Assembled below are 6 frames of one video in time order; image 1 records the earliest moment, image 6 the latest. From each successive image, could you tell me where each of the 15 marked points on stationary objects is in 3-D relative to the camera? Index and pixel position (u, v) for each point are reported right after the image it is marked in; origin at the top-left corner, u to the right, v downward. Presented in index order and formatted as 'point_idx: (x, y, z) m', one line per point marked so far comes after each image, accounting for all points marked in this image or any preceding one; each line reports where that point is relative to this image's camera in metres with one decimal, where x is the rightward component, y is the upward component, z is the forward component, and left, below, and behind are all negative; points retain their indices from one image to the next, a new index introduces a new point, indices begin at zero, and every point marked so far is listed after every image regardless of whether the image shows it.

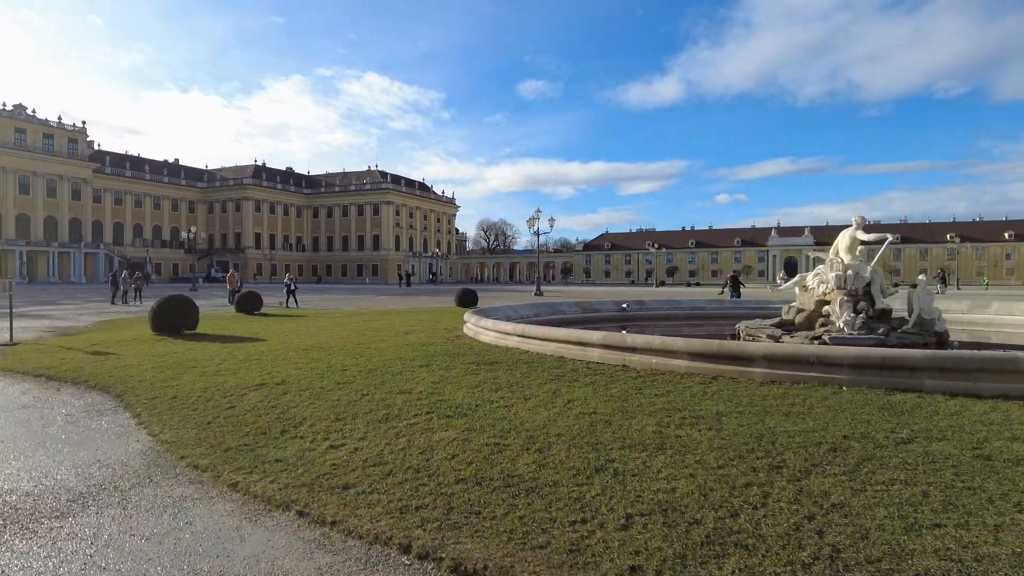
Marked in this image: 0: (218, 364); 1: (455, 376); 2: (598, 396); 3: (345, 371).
0: (-4.4, -1.2, +9.7) m
1: (-0.7, -1.1, +8.1) m
2: (+0.9, -1.1, +6.9) m
3: (-2.2, -1.1, +8.8) m
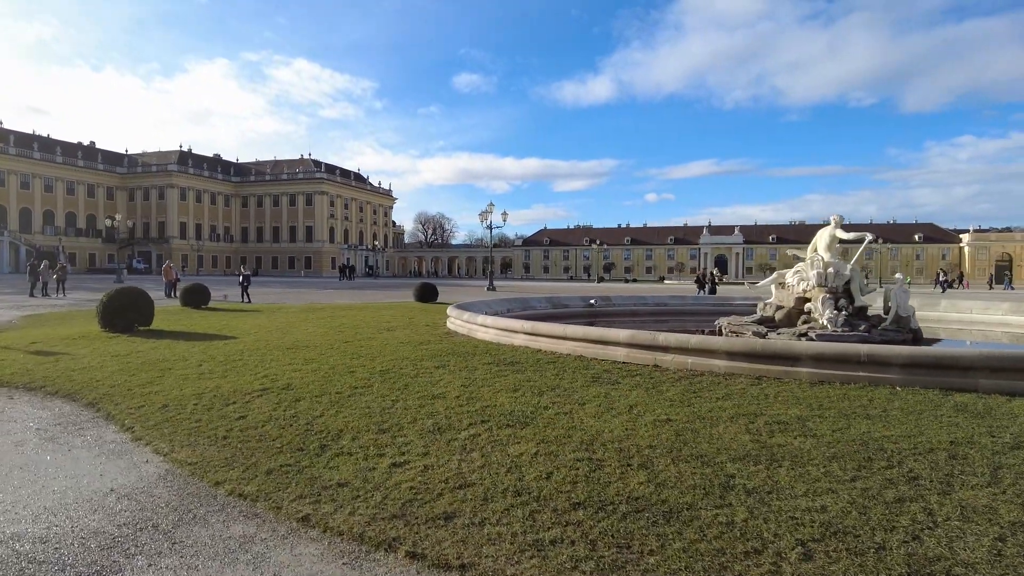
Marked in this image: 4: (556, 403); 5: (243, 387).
0: (-4.2, -1.0, +8.6) m
1: (-0.3, -1.0, +7.4) m
2: (+1.4, -1.1, +6.3) m
3: (-1.9, -1.0, +7.9) m
4: (+0.4, -1.1, +6.2) m
5: (-3.0, -1.1, +7.3) m
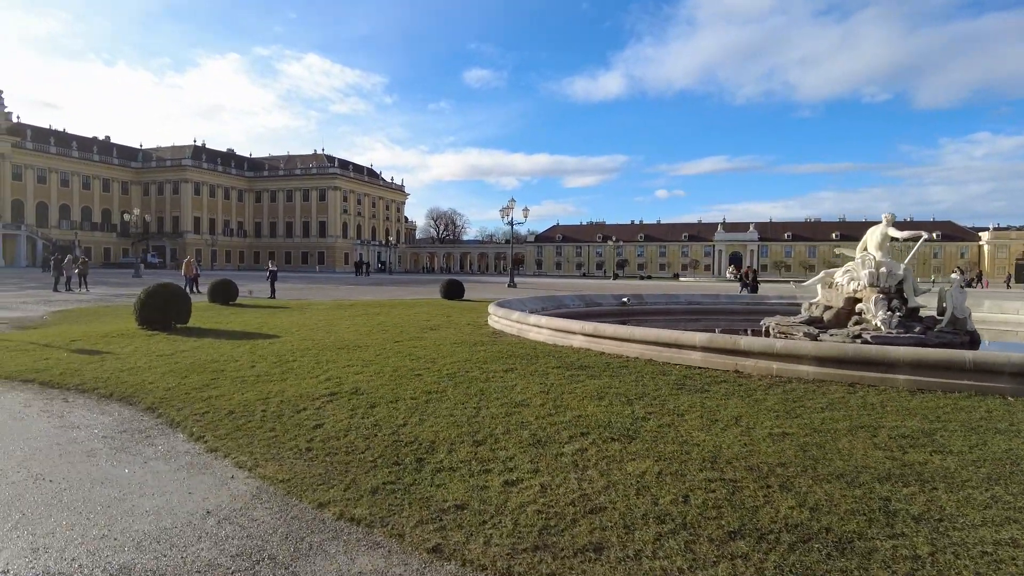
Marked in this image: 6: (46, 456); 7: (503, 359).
0: (-3.3, -1.0, +8.2) m
1: (+0.5, -1.0, +7.0) m
2: (+2.2, -1.1, +5.9) m
3: (-1.1, -1.0, +7.5) m
4: (+1.3, -1.1, +5.8) m
5: (-2.2, -1.1, +6.9) m
6: (-3.5, -1.3, +4.9) m
7: (-0.1, -0.9, +8.6) m
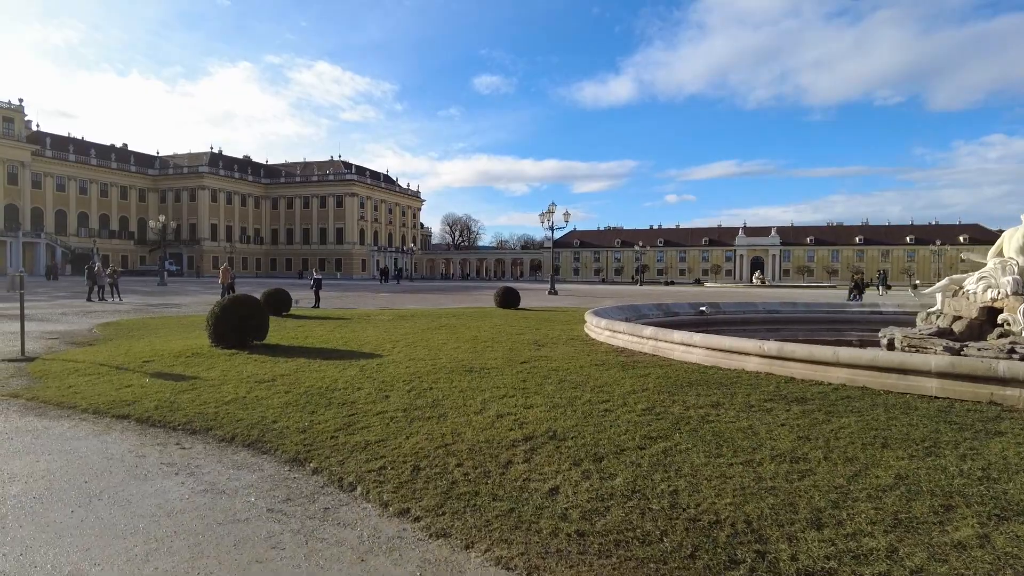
0: (-1.3, -1.2, +6.8) m
1: (+2.5, -1.1, +5.5) m
2: (+4.2, -1.2, +4.4) m
3: (+0.9, -1.1, +6.0) m
4: (+3.2, -1.2, +4.3) m
5: (-0.2, -1.2, +5.4) m
6: (-1.6, -1.4, +3.5) m
7: (+1.9, -1.1, +7.1) m
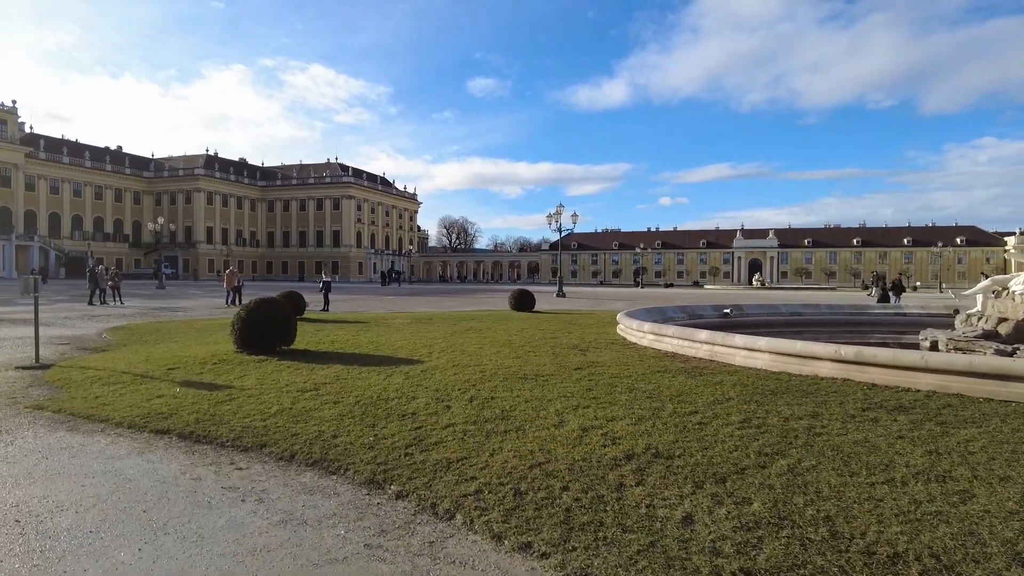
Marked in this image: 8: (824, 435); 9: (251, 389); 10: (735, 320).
0: (-0.6, -1.2, +6.2) m
1: (+3.2, -1.1, +5.0) m
2: (+4.9, -1.2, +3.9) m
3: (+1.6, -1.2, +5.5) m
4: (+3.9, -1.2, +3.8) m
5: (+0.5, -1.2, +4.9) m
6: (-0.8, -1.4, +2.9) m
7: (+2.6, -1.1, +6.6) m
8: (+2.5, -1.1, +5.2) m
9: (-3.0, -1.2, +7.5) m
10: (+6.5, -0.9, +18.9) m
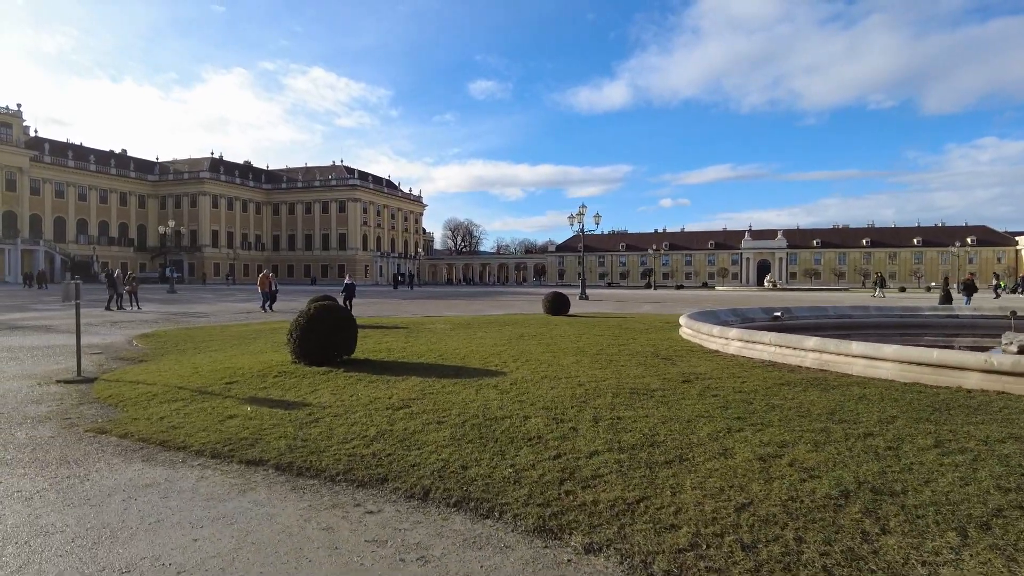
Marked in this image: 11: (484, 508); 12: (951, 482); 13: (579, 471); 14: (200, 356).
0: (+0.5, -1.2, +5.4) m
1: (+4.4, -1.2, +4.2) m
2: (+6.1, -1.2, +3.1) m
3: (+2.8, -1.2, +4.7) m
4: (+5.1, -1.2, +3.0) m
5: (+1.7, -1.3, +4.1) m
6: (+0.4, -1.4, +2.1) m
7: (+3.7, -1.1, +5.7) m
8: (+3.7, -1.2, +4.4) m
9: (-1.9, -1.2, +6.7) m
10: (+7.7, -1.0, +18.1) m
11: (-0.2, -1.4, +4.1) m
12: (+2.7, -1.2, +4.1) m
13: (+0.5, -1.3, +4.6) m
14: (-5.1, -1.1, +10.5) m
